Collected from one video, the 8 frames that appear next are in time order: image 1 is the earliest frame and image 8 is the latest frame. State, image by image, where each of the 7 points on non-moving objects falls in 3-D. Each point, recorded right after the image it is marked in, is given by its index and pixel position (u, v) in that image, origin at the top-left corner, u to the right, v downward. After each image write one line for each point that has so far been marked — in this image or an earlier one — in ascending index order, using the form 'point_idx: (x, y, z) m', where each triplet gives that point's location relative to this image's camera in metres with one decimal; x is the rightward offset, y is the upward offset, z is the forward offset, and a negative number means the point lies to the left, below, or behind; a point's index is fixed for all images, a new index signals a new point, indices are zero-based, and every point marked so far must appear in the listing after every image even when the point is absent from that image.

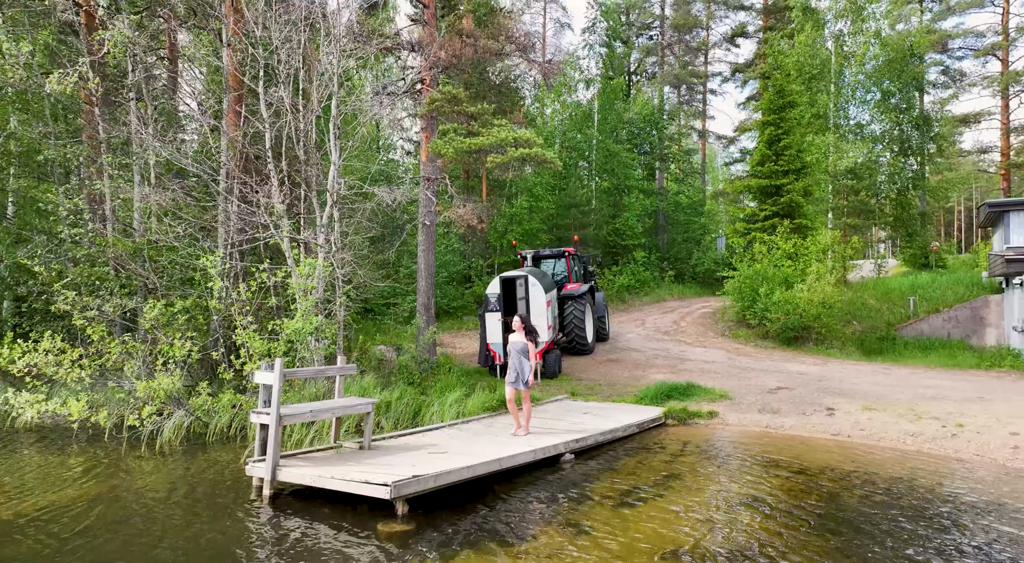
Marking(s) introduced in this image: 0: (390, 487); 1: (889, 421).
0: (-1.0, -1.7, +5.6) m
1: (+4.4, -1.6, +8.1) m
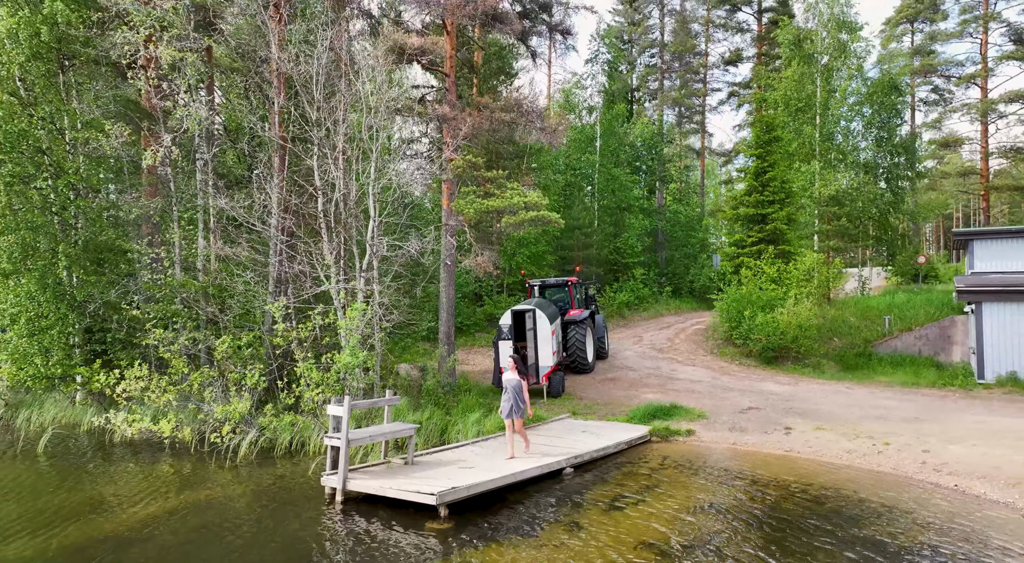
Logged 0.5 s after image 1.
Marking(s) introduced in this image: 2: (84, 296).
0: (-0.8, -2.3, +7.4) m
1: (+4.6, -2.2, +9.9) m
2: (-7.3, -0.3, +12.1) m
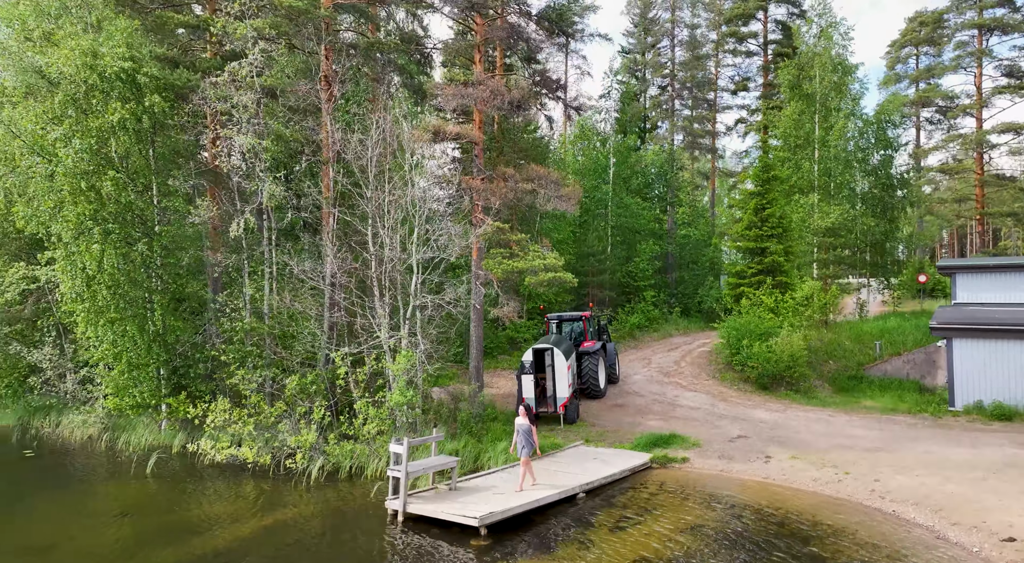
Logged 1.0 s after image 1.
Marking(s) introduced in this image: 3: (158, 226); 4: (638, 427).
0: (-0.5, -3.2, +9.4) m
1: (+5.0, -3.1, +11.8) m
2: (-6.8, -1.2, +14.3) m
3: (-7.2, +1.1, +14.3) m
4: (+2.7, -3.1, +14.7) m
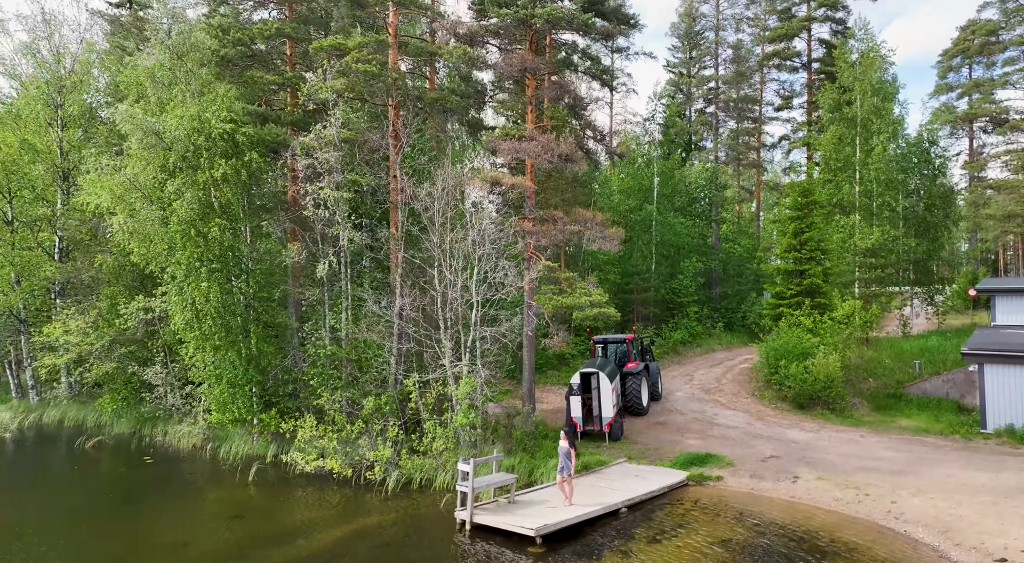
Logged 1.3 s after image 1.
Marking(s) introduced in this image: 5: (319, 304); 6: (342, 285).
0: (+0.3, -3.9, +11.0) m
1: (+5.9, -3.9, +13.0) m
2: (-5.7, -1.9, +16.3) m
3: (-6.1, +0.4, +16.4) m
4: (+3.8, -3.8, +16.0) m
5: (-4.5, -0.6, +16.6) m
6: (-3.9, -0.1, +16.2) m
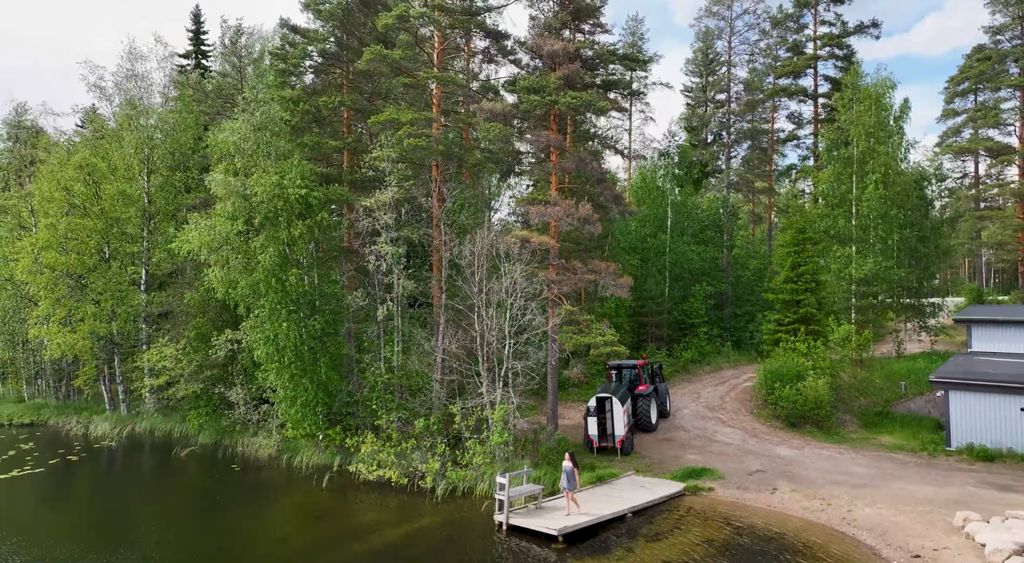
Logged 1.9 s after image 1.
0: (+0.9, -5.0, +14.0) m
1: (+6.5, -4.9, +15.7) m
2: (-5.0, -3.0, +19.4) m
3: (-5.3, -0.6, +19.5) m
4: (+4.5, -4.8, +18.8) m
5: (-3.8, -1.6, +19.7) m
6: (-3.2, -1.2, +19.3) m
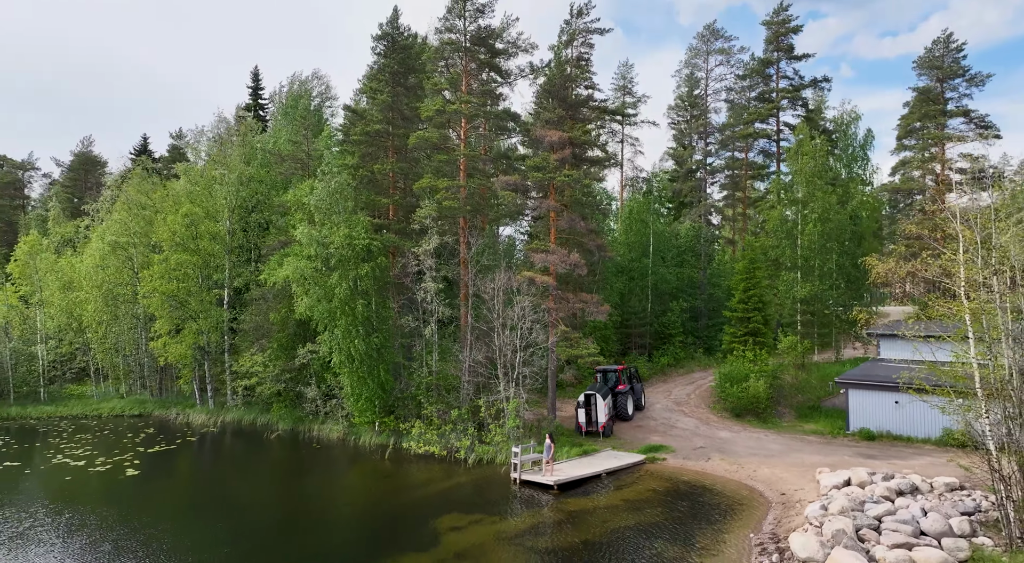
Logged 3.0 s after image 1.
0: (+1.2, -5.9, +20.6) m
1: (+6.9, -5.9, +22.3) m
2: (-4.6, -4.0, +26.1) m
3: (-5.0, -1.6, +26.2) m
4: (+4.9, -5.8, +25.4) m
5: (-3.4, -2.6, +26.3) m
6: (-2.9, -2.2, +26.0) m
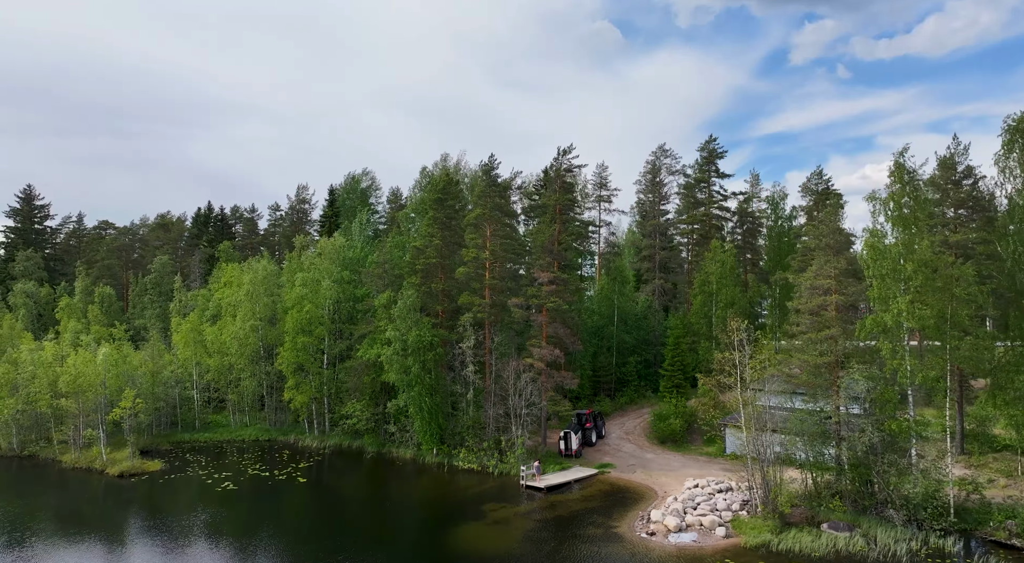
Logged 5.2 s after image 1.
0: (+1.6, -10.8, +36.9) m
1: (+7.3, -10.8, +38.7) m
2: (-4.2, -8.8, +42.4) m
3: (-4.6, -6.5, +42.5) m
4: (+5.3, -10.7, +41.8) m
5: (-3.0, -7.5, +42.6) m
6: (-2.4, -7.1, +42.3) m
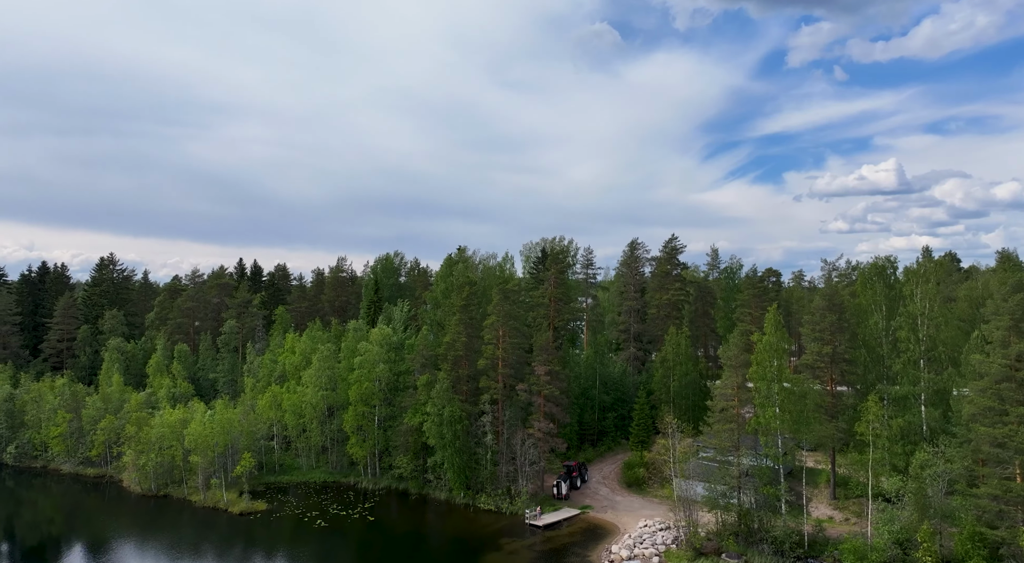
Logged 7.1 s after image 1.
0: (+2.2, -18.4, +52.9) m
1: (+7.8, -18.4, +54.7) m
2: (-3.6, -16.4, +58.4) m
3: (-4.0, -14.1, +58.5) m
4: (+5.9, -18.3, +57.8) m
5: (-2.5, -15.0, +58.6) m
6: (-1.9, -14.6, +58.3) m
